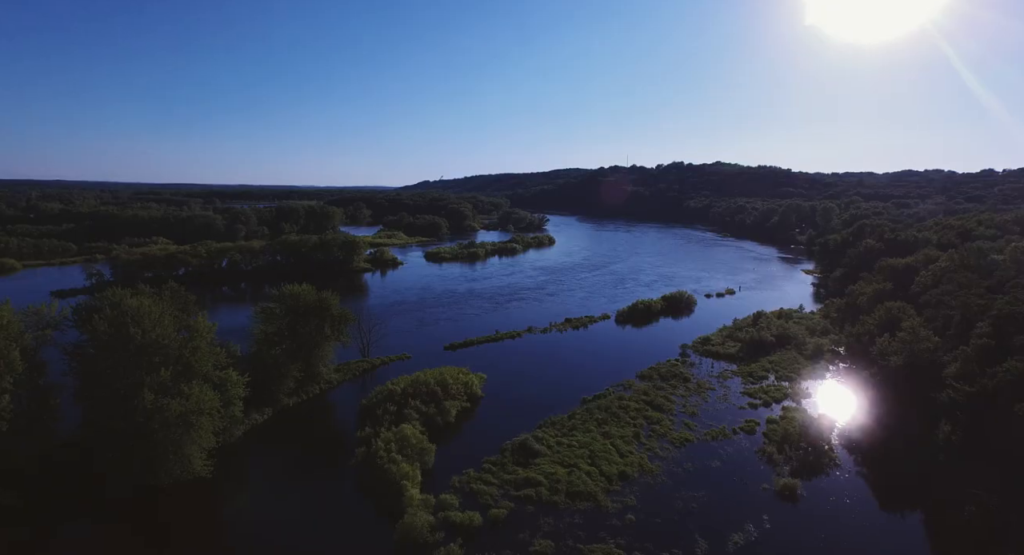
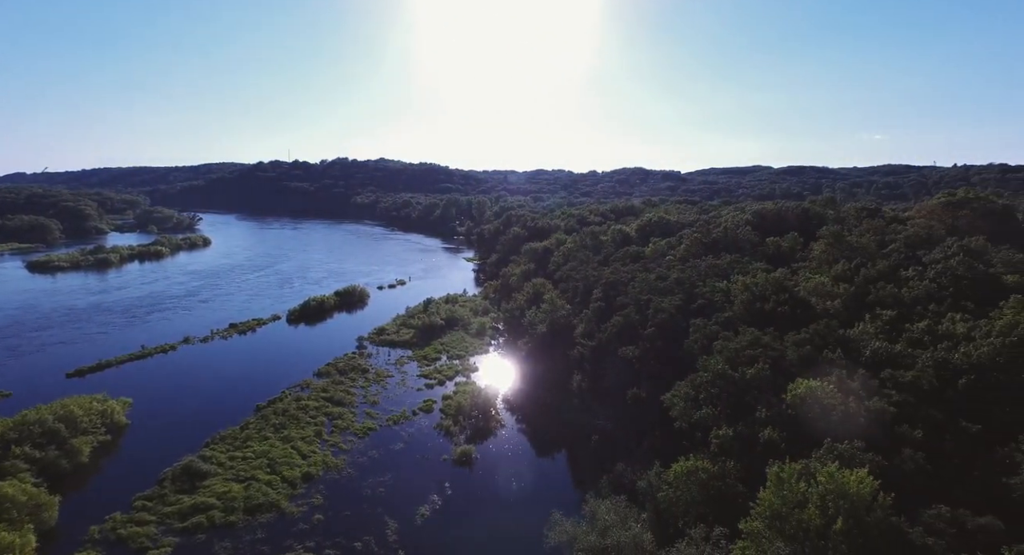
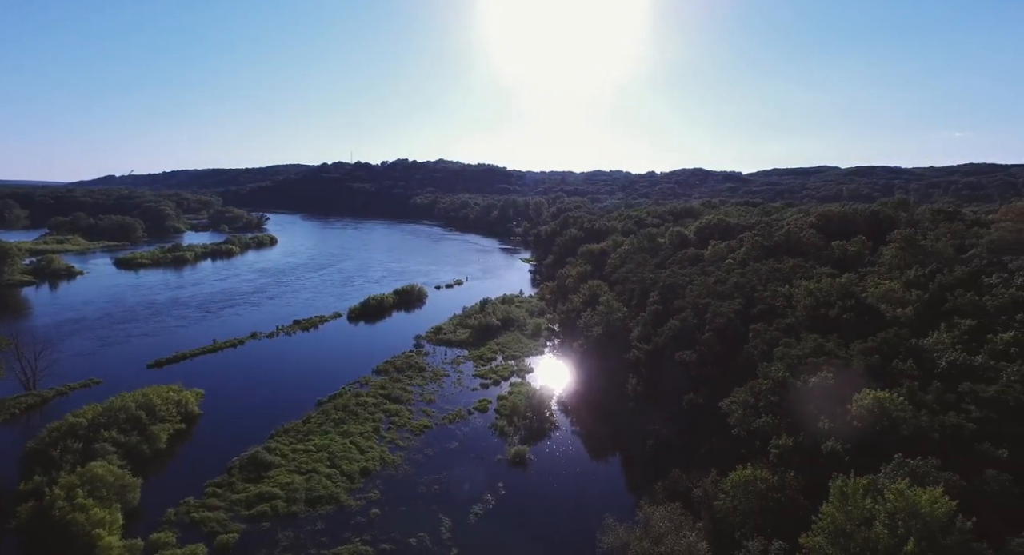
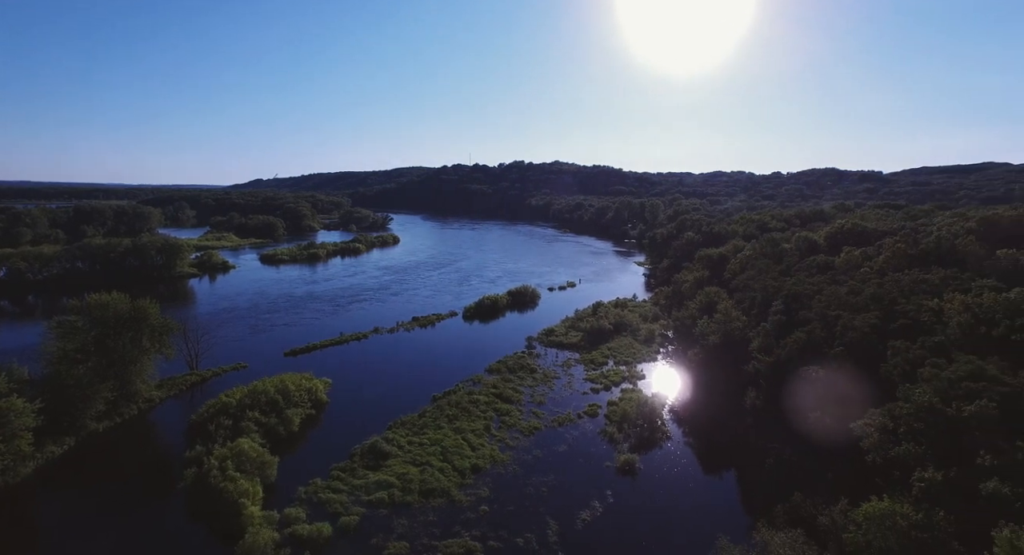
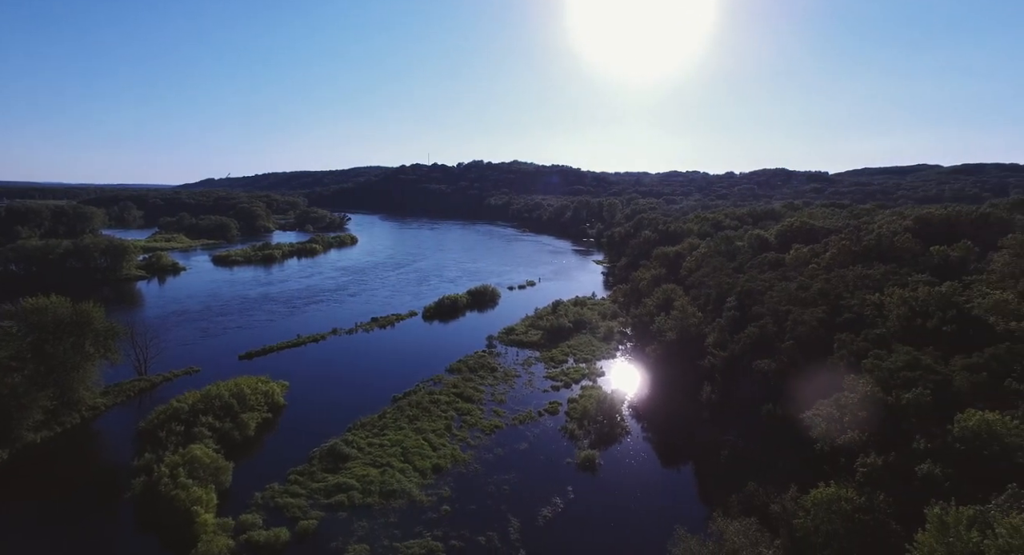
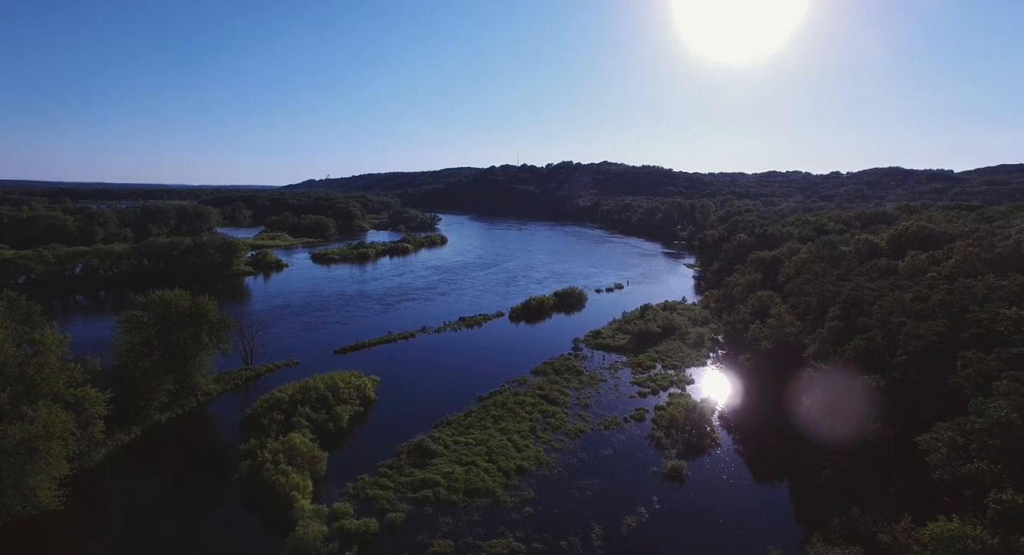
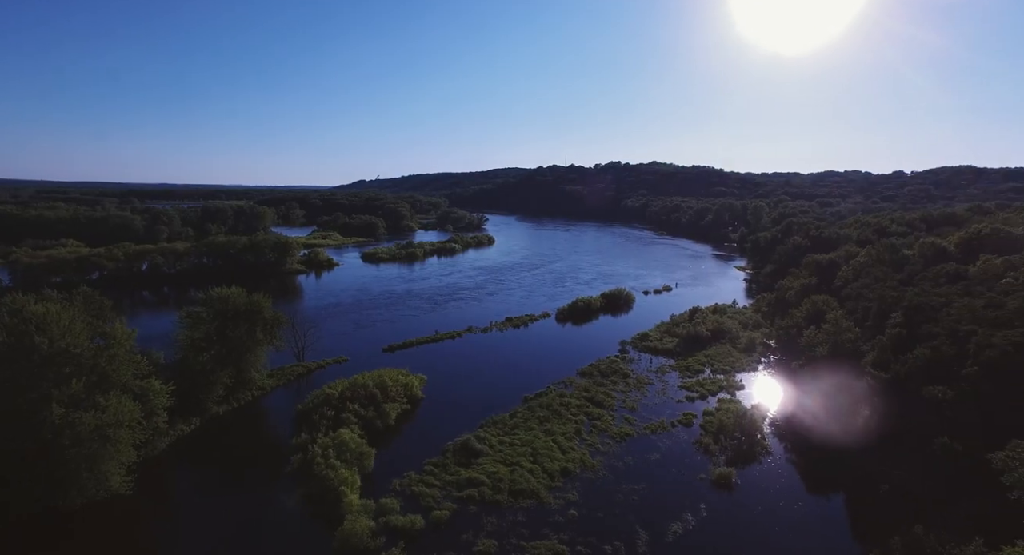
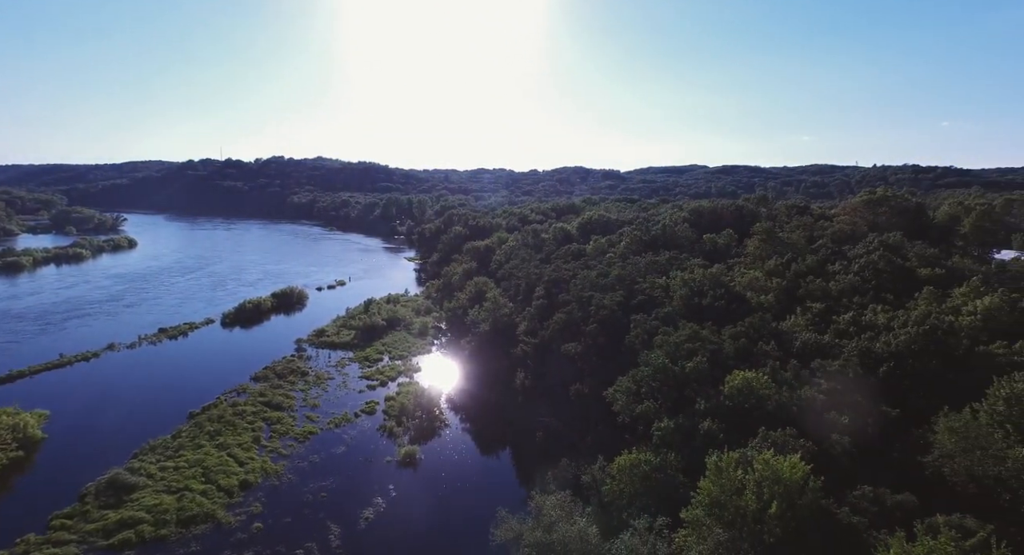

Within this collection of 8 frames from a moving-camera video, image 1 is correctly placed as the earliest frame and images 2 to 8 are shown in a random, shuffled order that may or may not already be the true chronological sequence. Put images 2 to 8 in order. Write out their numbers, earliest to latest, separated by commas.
7, 6, 4, 5, 3, 2, 8
